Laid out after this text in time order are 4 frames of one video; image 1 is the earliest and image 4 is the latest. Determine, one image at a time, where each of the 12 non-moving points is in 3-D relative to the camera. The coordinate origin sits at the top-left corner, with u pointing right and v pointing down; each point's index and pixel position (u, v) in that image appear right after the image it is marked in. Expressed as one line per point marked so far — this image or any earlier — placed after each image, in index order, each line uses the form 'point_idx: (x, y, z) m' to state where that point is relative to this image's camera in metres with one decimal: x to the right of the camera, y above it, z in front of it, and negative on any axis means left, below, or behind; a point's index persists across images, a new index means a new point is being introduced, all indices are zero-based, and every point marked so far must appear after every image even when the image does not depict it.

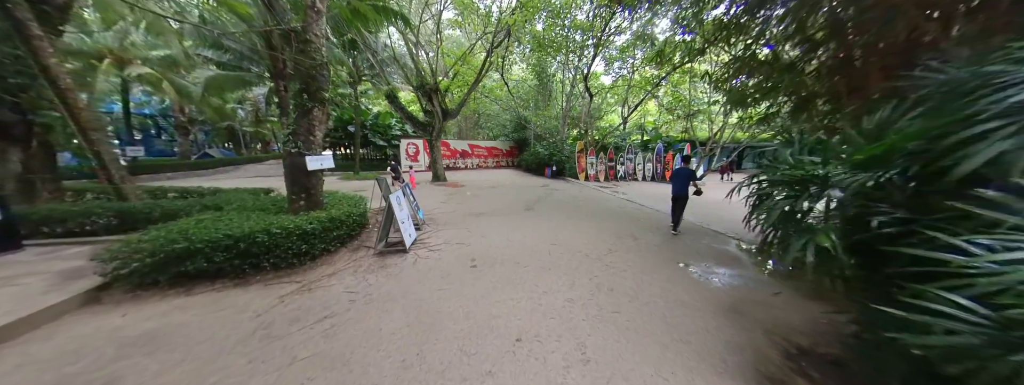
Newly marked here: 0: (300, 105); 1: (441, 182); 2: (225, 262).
0: (-3.2, +1.3, +3.5) m
1: (-3.4, +0.5, +10.9) m
2: (-2.9, -0.7, +2.4) m
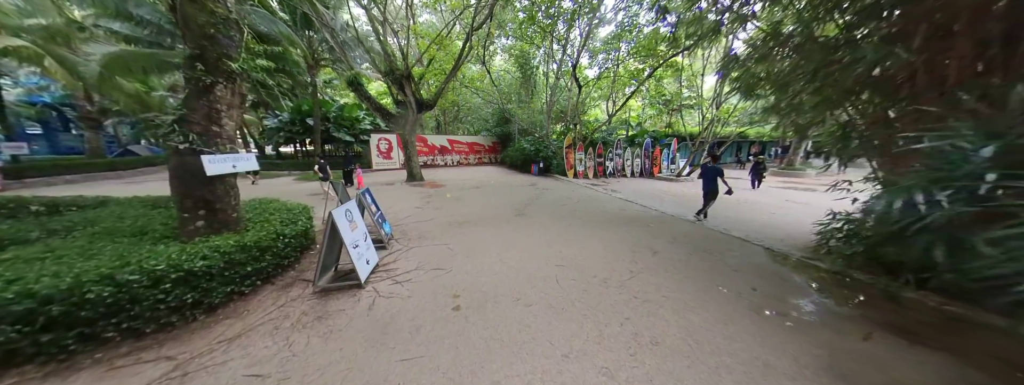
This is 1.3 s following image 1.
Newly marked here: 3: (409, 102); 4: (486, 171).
0: (-3.3, +1.2, +2.4) m
1: (-4.0, +0.4, +9.7) m
2: (-2.9, -0.9, +1.4) m
3: (-4.0, +3.5, +8.8) m
4: (-1.6, +1.3, +14.2) m
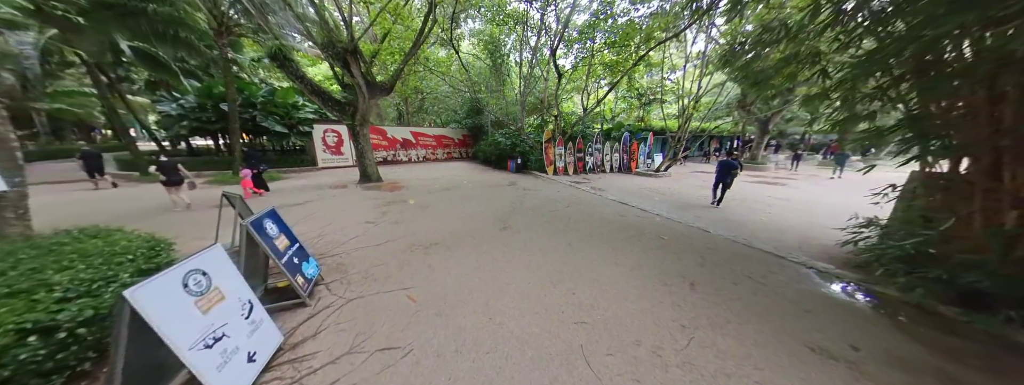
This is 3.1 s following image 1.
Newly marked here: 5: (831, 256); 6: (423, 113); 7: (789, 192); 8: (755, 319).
0: (-3.3, +0.9, +0.9) m
1: (-4.9, +0.3, +8.1) m
2: (-2.7, -1.2, 0.0) m
3: (-4.8, +3.3, +7.1) m
4: (-3.1, +1.4, +12.8) m
5: (+4.5, -0.9, +3.3) m
6: (-7.1, +6.5, +18.7) m
7: (+9.1, 0.0, +7.6) m
8: (+2.0, -1.1, +2.0) m
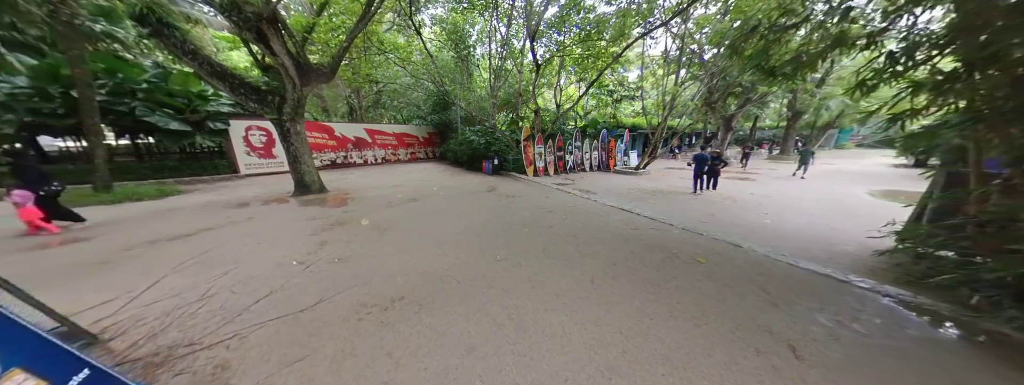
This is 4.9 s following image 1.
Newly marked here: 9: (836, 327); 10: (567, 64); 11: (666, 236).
0: (-3.0, +0.5, -0.5) m
1: (-5.5, 0.0, +6.4) m
2: (-2.2, -1.5, -1.3) m
3: (-5.4, +2.9, +5.4) m
4: (-4.4, +1.1, +11.3) m
5: (+4.5, -1.0, +2.9) m
6: (-9.3, +6.1, +16.6) m
7: (+8.5, +0.2, +7.8) m
8: (+2.2, -1.2, +1.3) m
9: (+2.6, -1.1, +1.9) m
10: (+3.0, +6.8, +12.3) m
11: (+2.4, -0.7, +3.6) m
